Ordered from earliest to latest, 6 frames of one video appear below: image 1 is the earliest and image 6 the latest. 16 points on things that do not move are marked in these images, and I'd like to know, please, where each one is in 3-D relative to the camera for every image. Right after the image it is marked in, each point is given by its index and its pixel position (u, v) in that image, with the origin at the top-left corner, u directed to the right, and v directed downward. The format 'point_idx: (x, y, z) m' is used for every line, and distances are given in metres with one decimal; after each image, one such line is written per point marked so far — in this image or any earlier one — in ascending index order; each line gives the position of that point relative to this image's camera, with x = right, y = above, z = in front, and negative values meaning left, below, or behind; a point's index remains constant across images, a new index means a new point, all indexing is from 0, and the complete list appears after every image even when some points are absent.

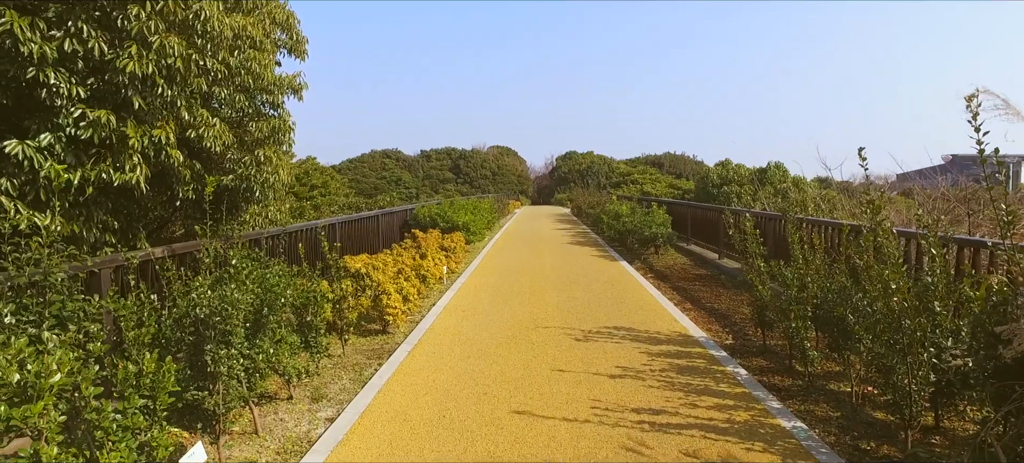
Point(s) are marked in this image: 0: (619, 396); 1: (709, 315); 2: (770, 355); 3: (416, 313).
0: (+0.8, -1.2, +4.6) m
1: (+2.4, -1.0, +7.6) m
2: (+2.4, -1.1, +5.8) m
3: (-1.2, -1.0, +7.9) m
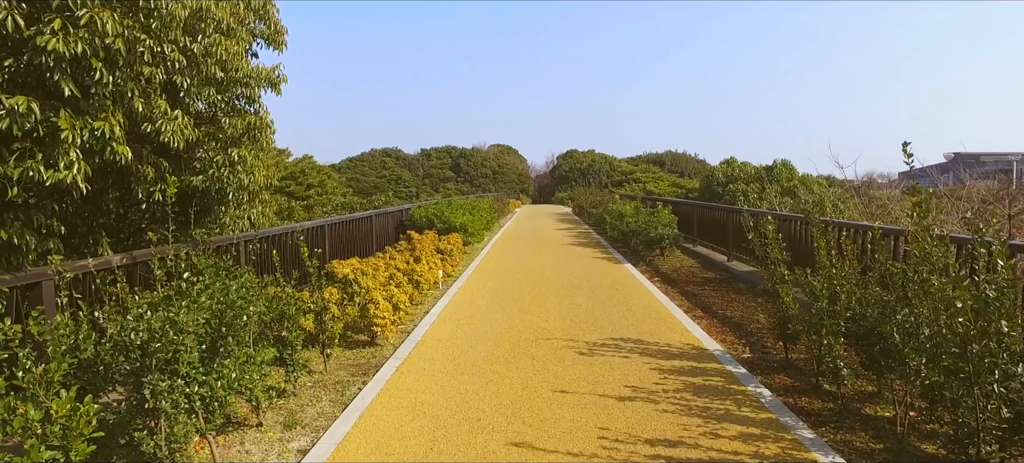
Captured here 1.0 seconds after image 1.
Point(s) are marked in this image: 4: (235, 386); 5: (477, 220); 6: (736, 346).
0: (+0.8, -1.3, +4.1) m
1: (+2.4, -1.1, +7.1) m
2: (+2.4, -1.2, +5.3) m
3: (-1.2, -1.1, +7.4) m
4: (-1.6, -0.9, +3.6) m
5: (-0.9, +0.3, +15.4) m
6: (+2.2, -1.1, +6.2) m
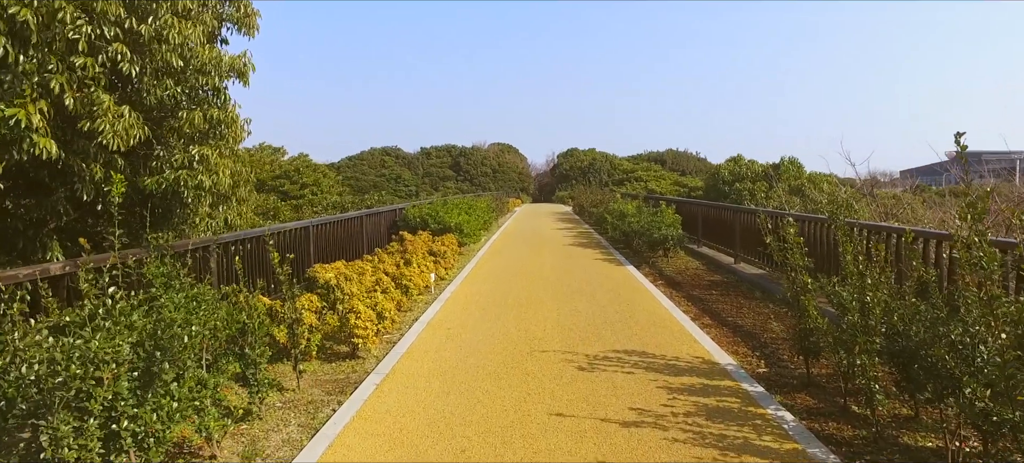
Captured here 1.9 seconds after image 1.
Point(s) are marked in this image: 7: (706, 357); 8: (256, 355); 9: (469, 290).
0: (+0.7, -1.3, +3.6) m
1: (+2.3, -1.1, +6.6) m
2: (+2.3, -1.2, +4.7) m
3: (-1.3, -1.1, +6.9) m
4: (-1.7, -0.9, +3.1) m
5: (-0.9, +0.3, +14.8) m
6: (+2.2, -1.2, +5.7) m
7: (+1.7, -1.1, +5.6) m
8: (-1.7, -0.8, +4.2) m
9: (-0.6, -0.8, +9.1) m
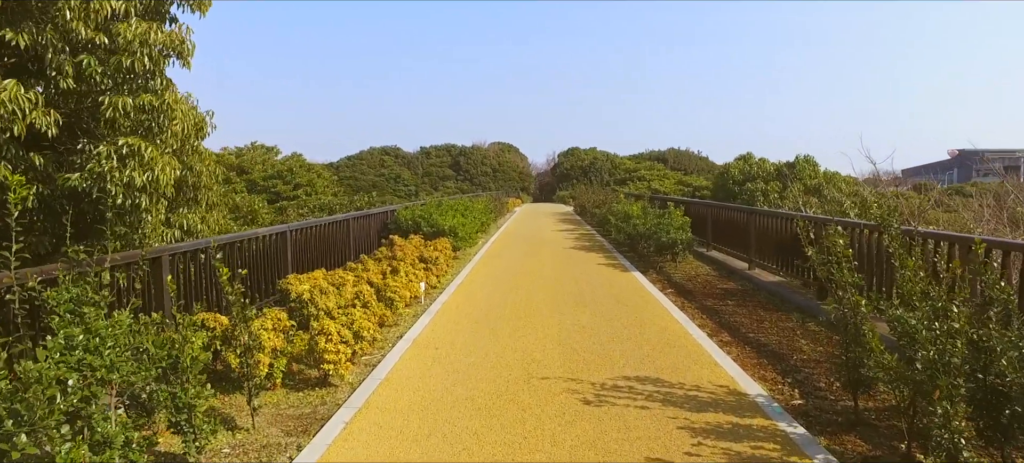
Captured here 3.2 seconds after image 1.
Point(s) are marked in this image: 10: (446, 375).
0: (+0.7, -1.4, +2.8) m
1: (+2.3, -1.1, +5.8) m
2: (+2.3, -1.3, +4.0) m
3: (-1.3, -1.2, +6.1) m
4: (-1.7, -1.0, +2.3) m
5: (-0.9, +0.2, +14.1) m
6: (+2.1, -1.2, +4.9) m
7: (+1.7, -1.2, +4.9) m
8: (-1.8, -0.9, +3.4) m
9: (-0.7, -0.9, +8.3) m
10: (-0.6, -1.2, +5.2) m
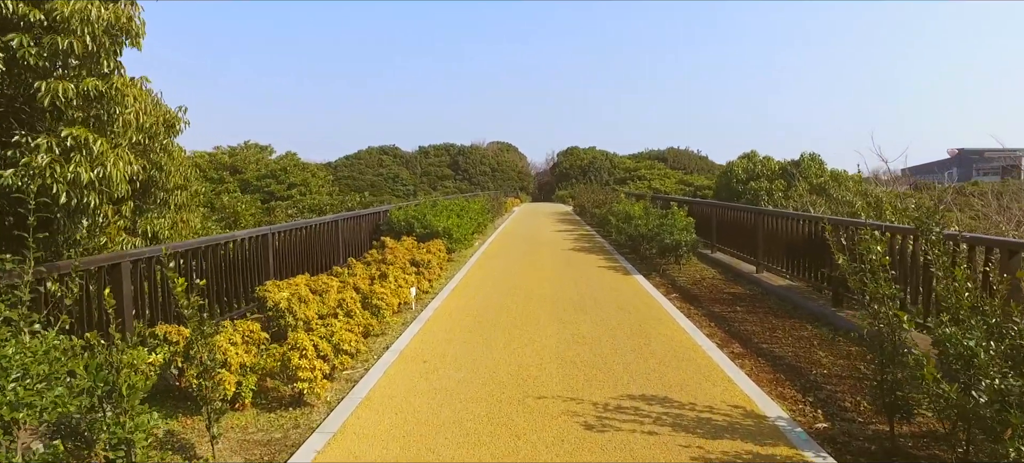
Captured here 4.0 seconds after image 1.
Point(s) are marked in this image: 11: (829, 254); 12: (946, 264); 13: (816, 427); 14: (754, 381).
0: (+0.6, -1.4, +2.4) m
1: (+2.2, -1.2, +5.4) m
2: (+2.2, -1.3, +3.5) m
3: (-1.4, -1.2, +5.6) m
4: (-1.8, -1.0, +1.9) m
5: (-1.0, +0.2, +13.6) m
6: (+2.1, -1.3, +4.4) m
7: (+1.7, -1.2, +4.4) m
8: (-1.8, -0.9, +3.0) m
9: (-0.7, -0.9, +7.8) m
10: (-0.6, -1.2, +4.8) m
11: (+3.8, -0.3, +7.5) m
12: (+2.4, -0.2, +3.4) m
13: (+2.0, -1.3, +4.1) m
14: (+1.9, -1.2, +5.0) m
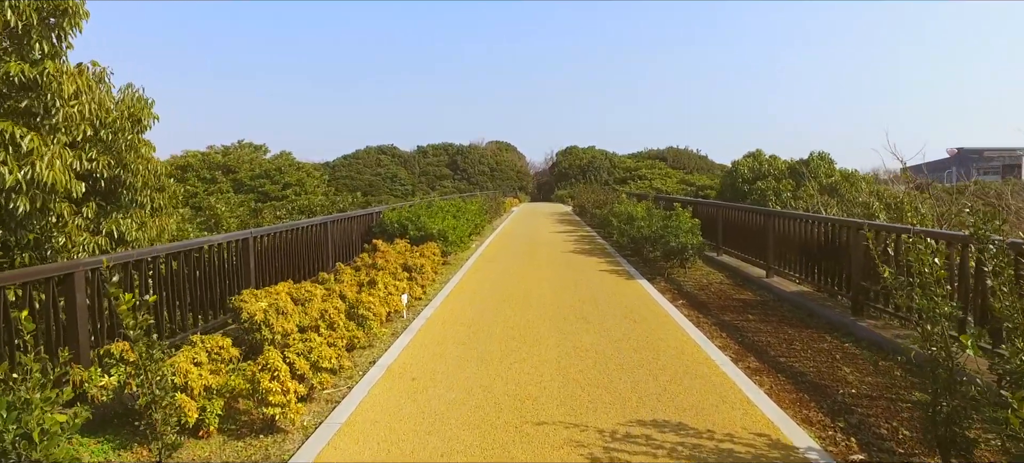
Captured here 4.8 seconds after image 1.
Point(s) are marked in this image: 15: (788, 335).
0: (+0.6, -1.4, +1.9) m
1: (+2.2, -1.2, +4.9) m
2: (+2.2, -1.3, +3.0) m
3: (-1.4, -1.2, +5.2) m
4: (-1.8, -1.1, +1.4) m
5: (-1.0, +0.1, +13.1) m
6: (+2.0, -1.3, +4.0) m
7: (+1.6, -1.3, +3.9) m
8: (-1.8, -1.0, +2.5) m
9: (-0.8, -1.0, +7.3) m
10: (-0.6, -1.3, +4.3) m
11: (+3.8, -0.3, +7.0) m
12: (+2.4, -0.2, +3.0) m
13: (+2.0, -1.3, +3.6) m
14: (+1.9, -1.2, +4.5) m
15: (+2.9, -1.1, +6.4) m
